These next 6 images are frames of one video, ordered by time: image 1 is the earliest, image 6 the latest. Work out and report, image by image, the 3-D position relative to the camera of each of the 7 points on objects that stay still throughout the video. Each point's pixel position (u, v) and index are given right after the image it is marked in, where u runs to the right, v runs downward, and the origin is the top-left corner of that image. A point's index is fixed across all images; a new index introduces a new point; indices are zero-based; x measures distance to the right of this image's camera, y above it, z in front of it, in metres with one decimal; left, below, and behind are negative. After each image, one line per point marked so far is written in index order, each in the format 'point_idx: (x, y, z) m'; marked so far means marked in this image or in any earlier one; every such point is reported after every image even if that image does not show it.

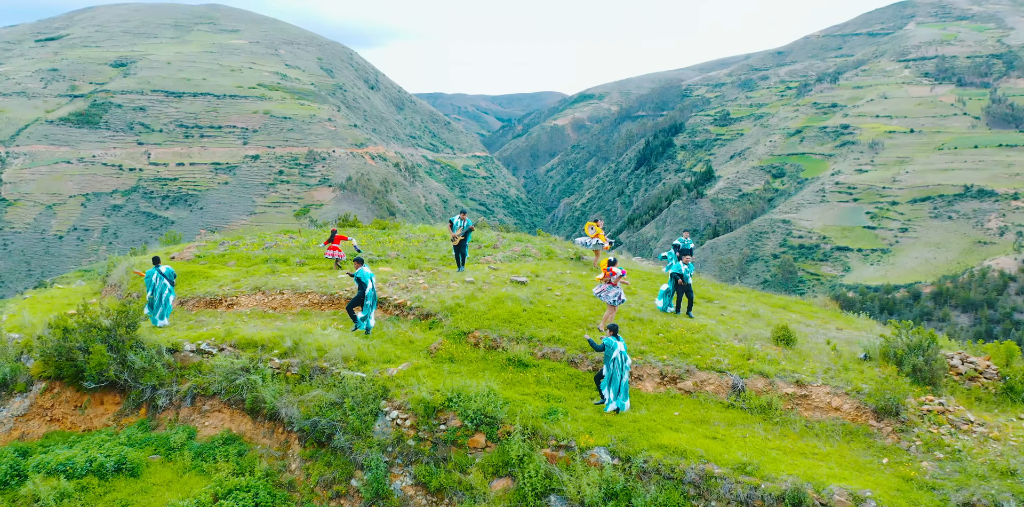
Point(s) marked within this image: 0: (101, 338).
0: (-9.2, -1.9, +17.1) m
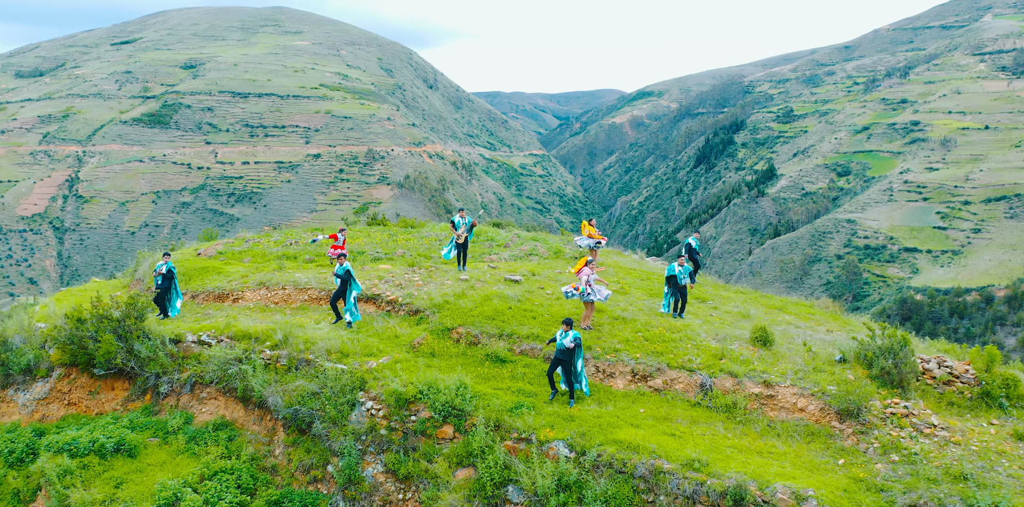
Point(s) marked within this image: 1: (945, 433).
0: (-9.7, -1.8, +18.4) m
1: (+8.1, -3.4, +14.3) m
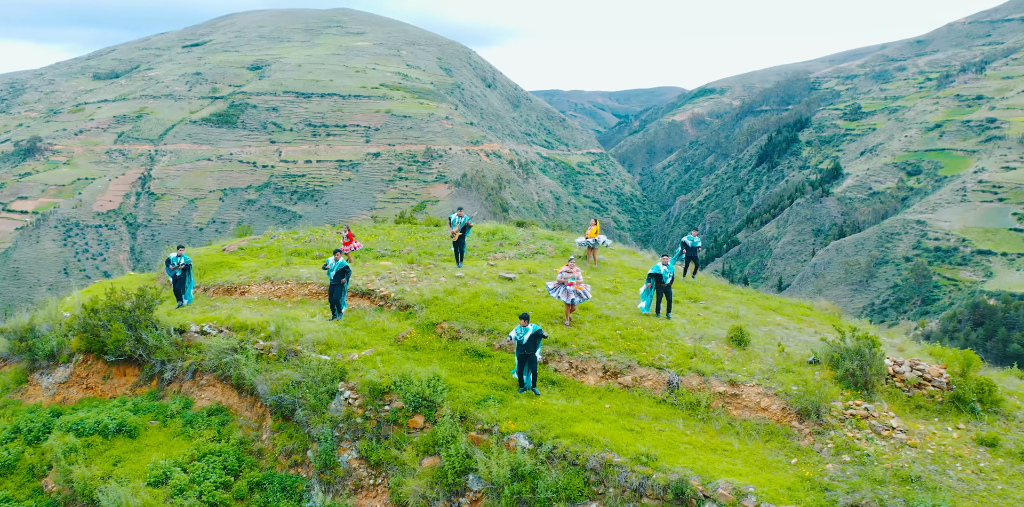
0: (-10.1, -1.7, +19.7) m
1: (+7.3, -3.4, +14.3) m
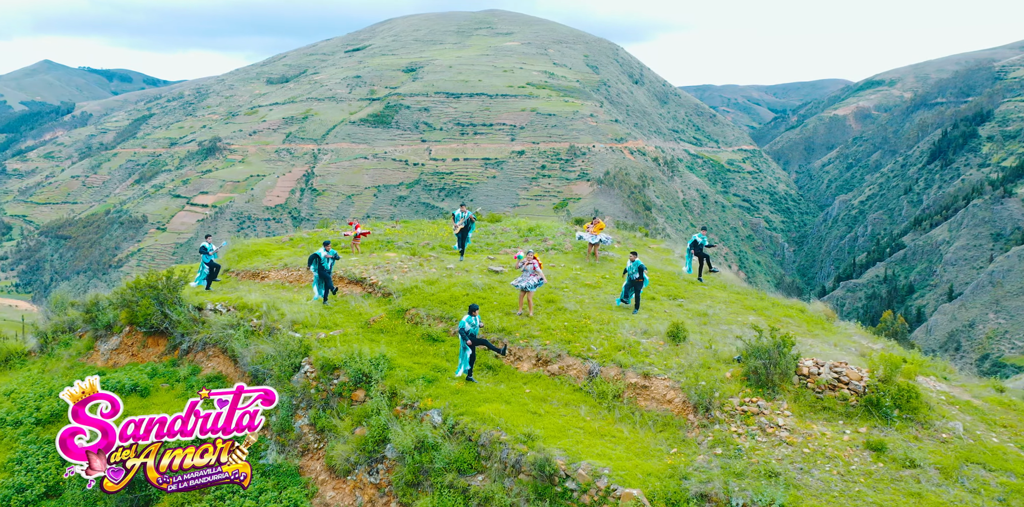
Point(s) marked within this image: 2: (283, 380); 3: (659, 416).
0: (-10.9, -1.3, +23.0) m
1: (+5.2, -3.4, +14.4) m
2: (-5.7, -3.1, +18.9) m
3: (+3.0, -3.3, +15.7) m
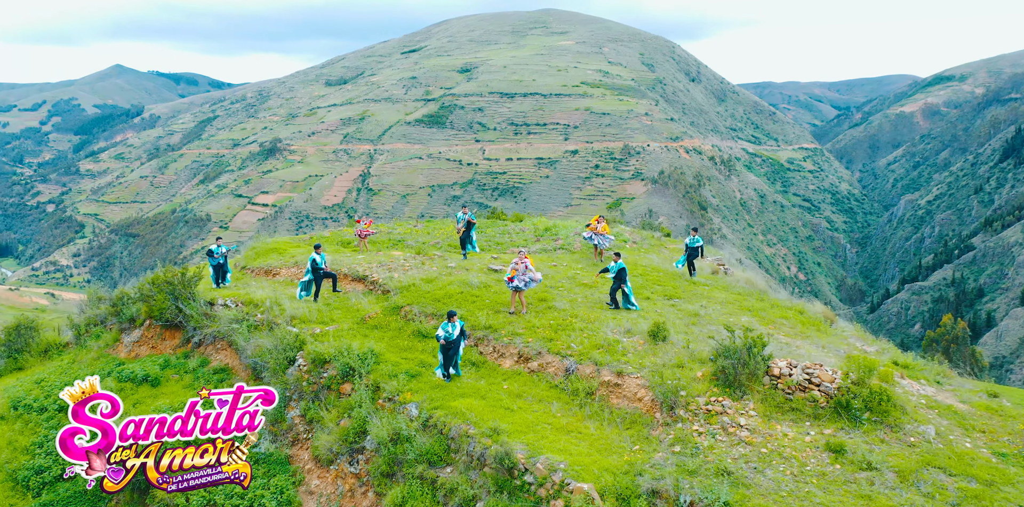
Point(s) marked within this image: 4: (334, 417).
0: (-10.9, -1.2, +24.2) m
1: (+4.5, -3.4, +14.5) m
2: (-6.1, -3.1, +19.7) m
3: (+2.4, -3.3, +15.9) m
4: (-4.2, -3.9, +18.0) m
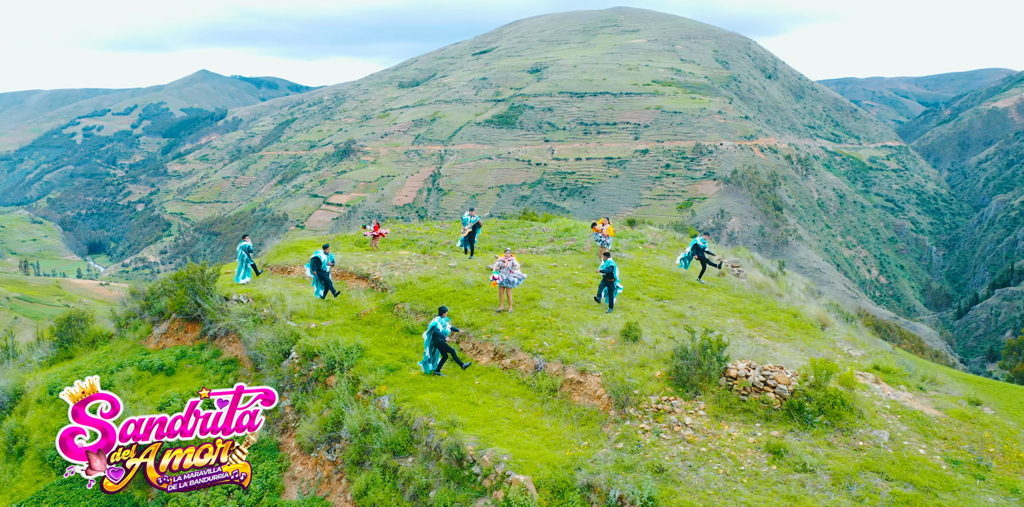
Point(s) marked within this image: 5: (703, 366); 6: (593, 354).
0: (-10.9, -1.1, +25.8) m
1: (+3.4, -3.5, +14.7) m
2: (-6.5, -3.0, +20.9) m
3: (+1.5, -3.4, +16.3) m
4: (-4.9, -3.9, +19.0) m
5: (+4.0, -2.3, +15.8) m
6: (+1.9, -2.4, +18.0) m
